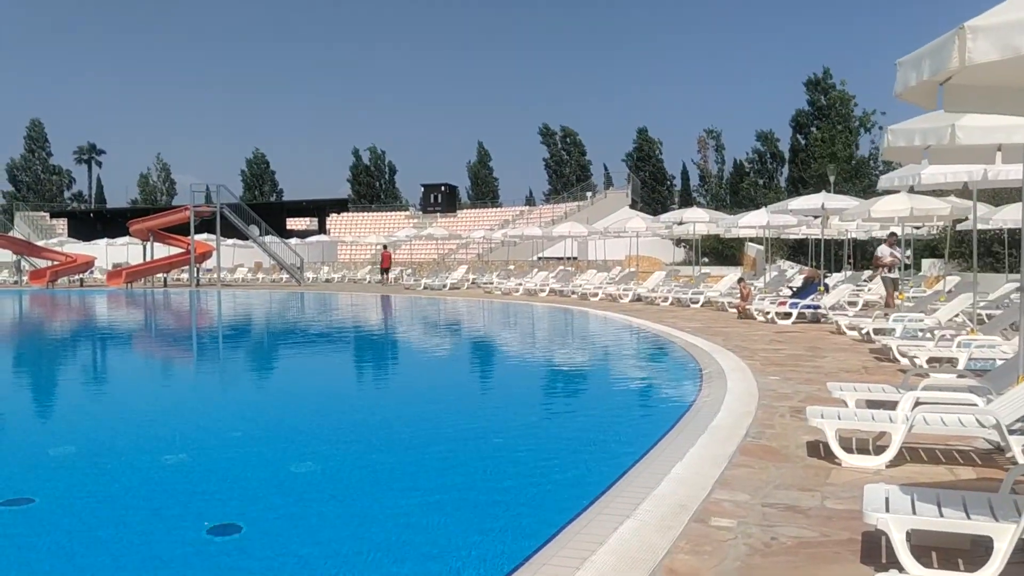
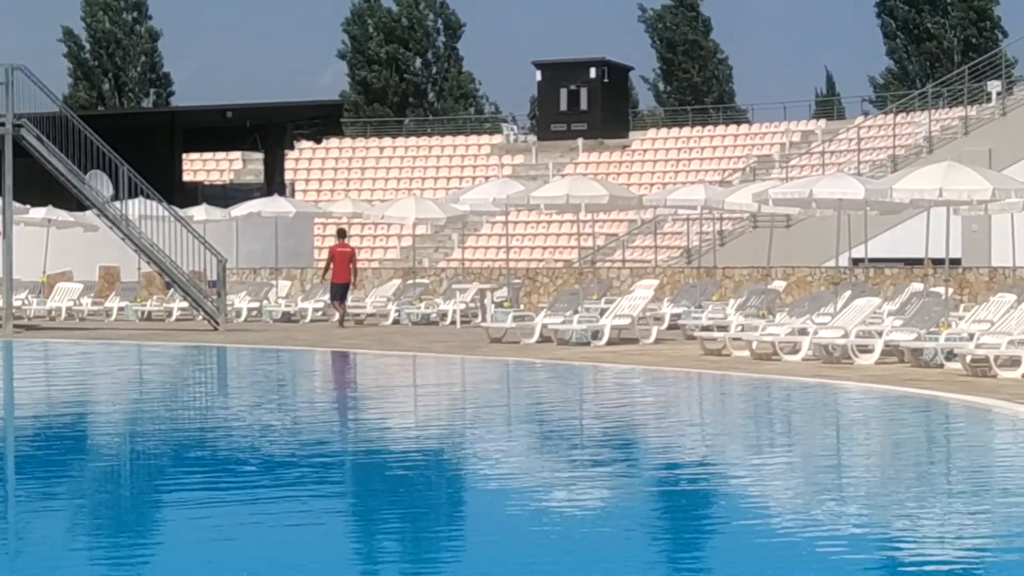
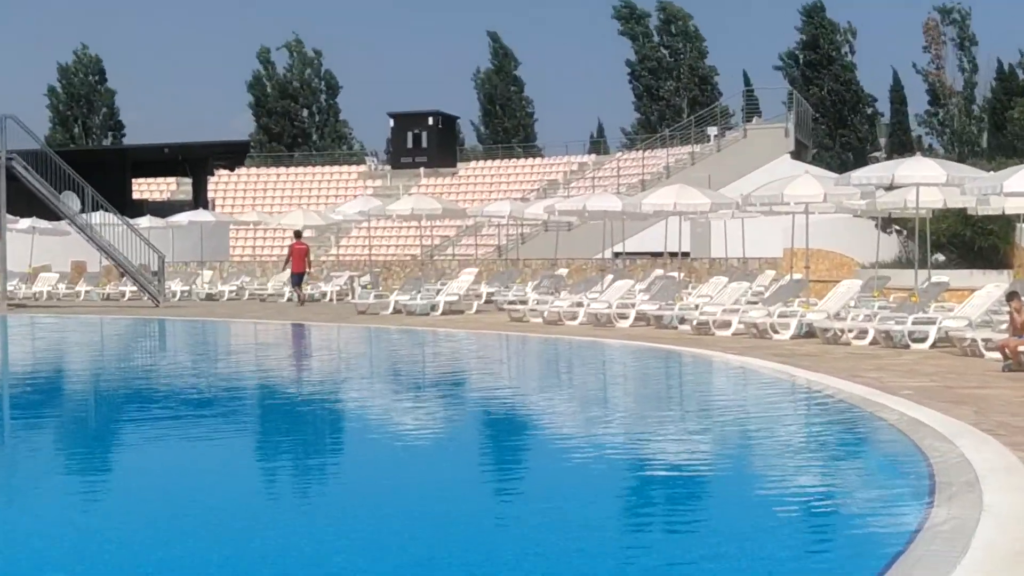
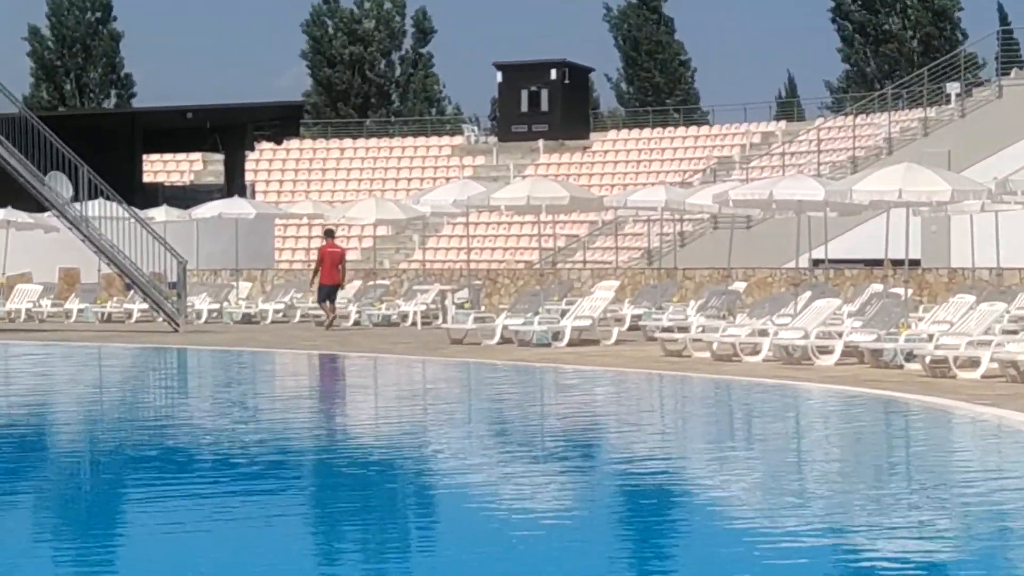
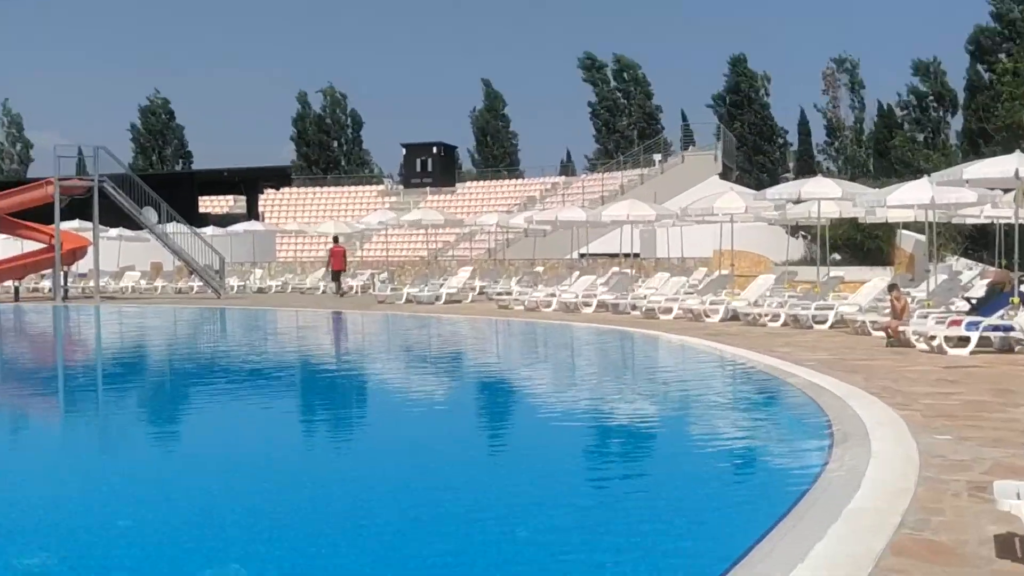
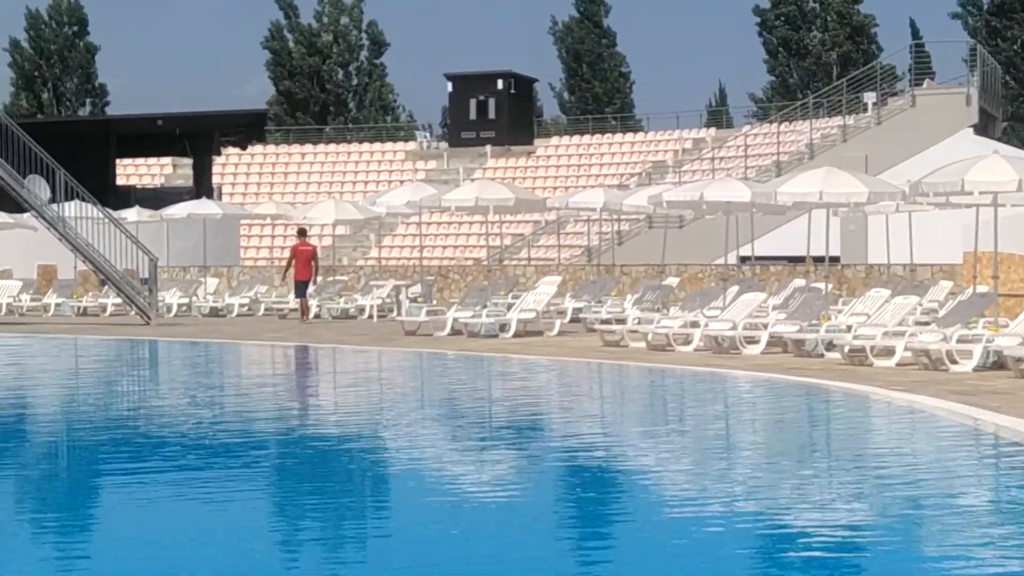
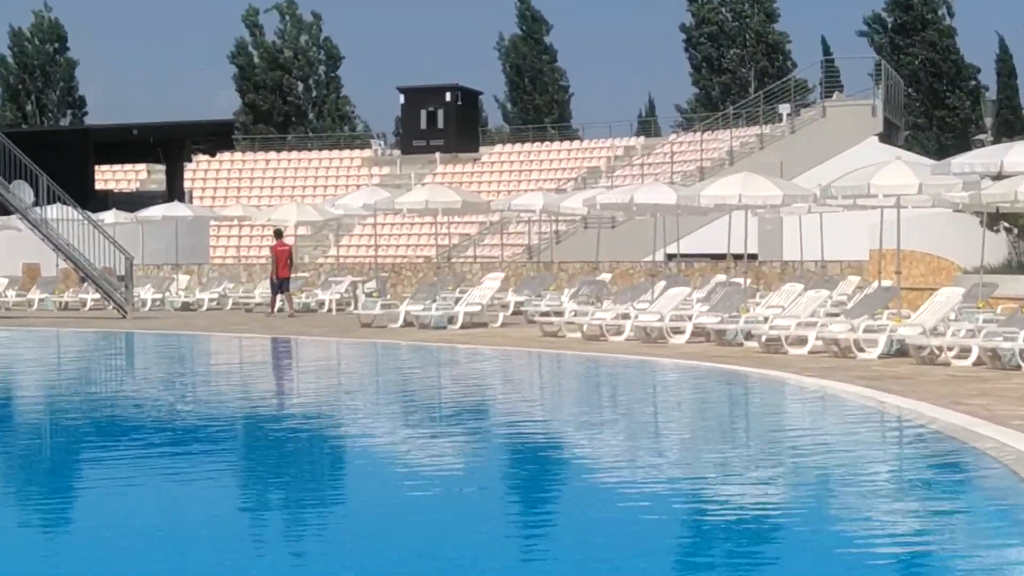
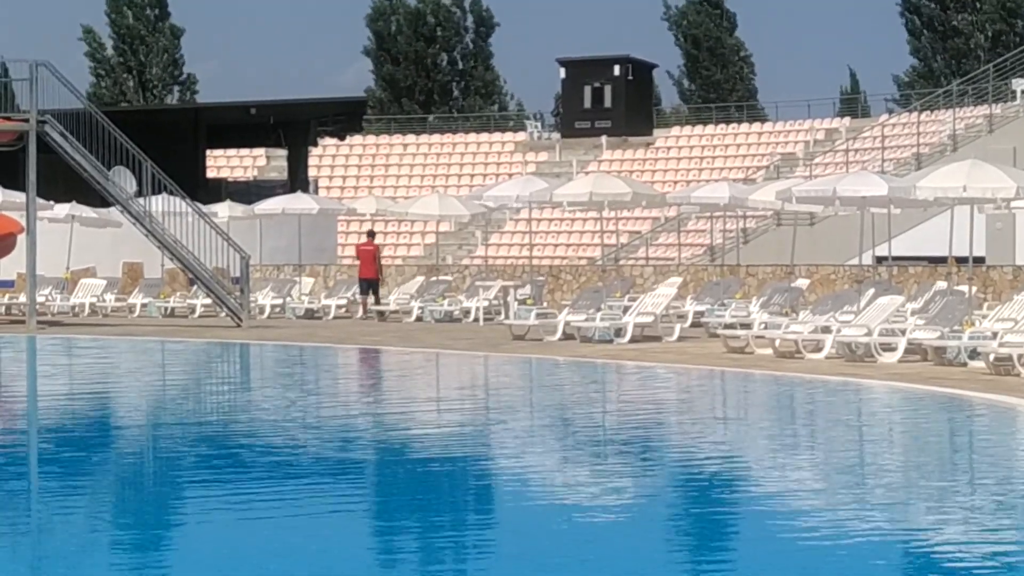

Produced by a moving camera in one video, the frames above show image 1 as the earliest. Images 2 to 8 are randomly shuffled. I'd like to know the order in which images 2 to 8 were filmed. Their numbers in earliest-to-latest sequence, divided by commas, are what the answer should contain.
5, 3, 7, 6, 4, 2, 8
